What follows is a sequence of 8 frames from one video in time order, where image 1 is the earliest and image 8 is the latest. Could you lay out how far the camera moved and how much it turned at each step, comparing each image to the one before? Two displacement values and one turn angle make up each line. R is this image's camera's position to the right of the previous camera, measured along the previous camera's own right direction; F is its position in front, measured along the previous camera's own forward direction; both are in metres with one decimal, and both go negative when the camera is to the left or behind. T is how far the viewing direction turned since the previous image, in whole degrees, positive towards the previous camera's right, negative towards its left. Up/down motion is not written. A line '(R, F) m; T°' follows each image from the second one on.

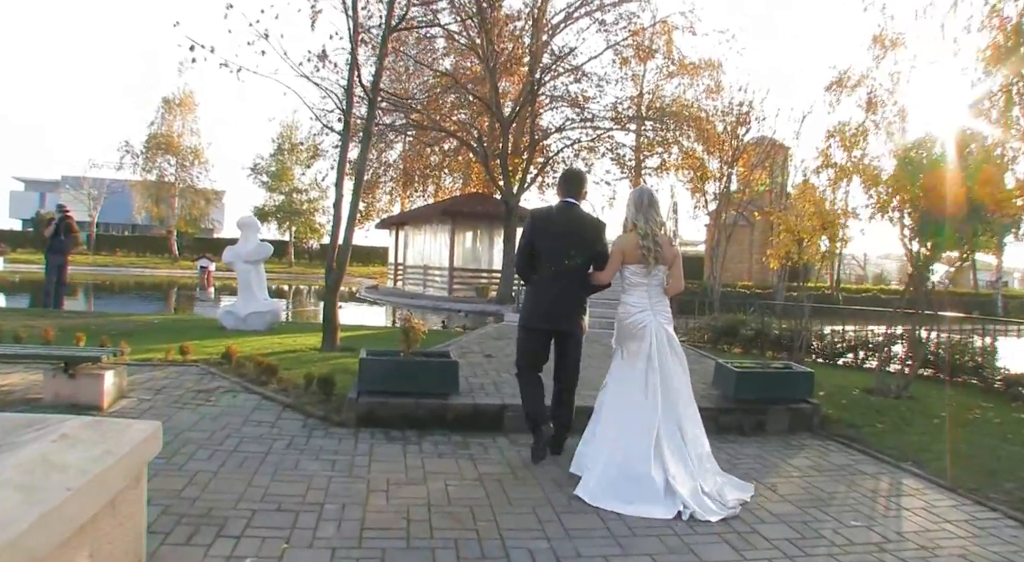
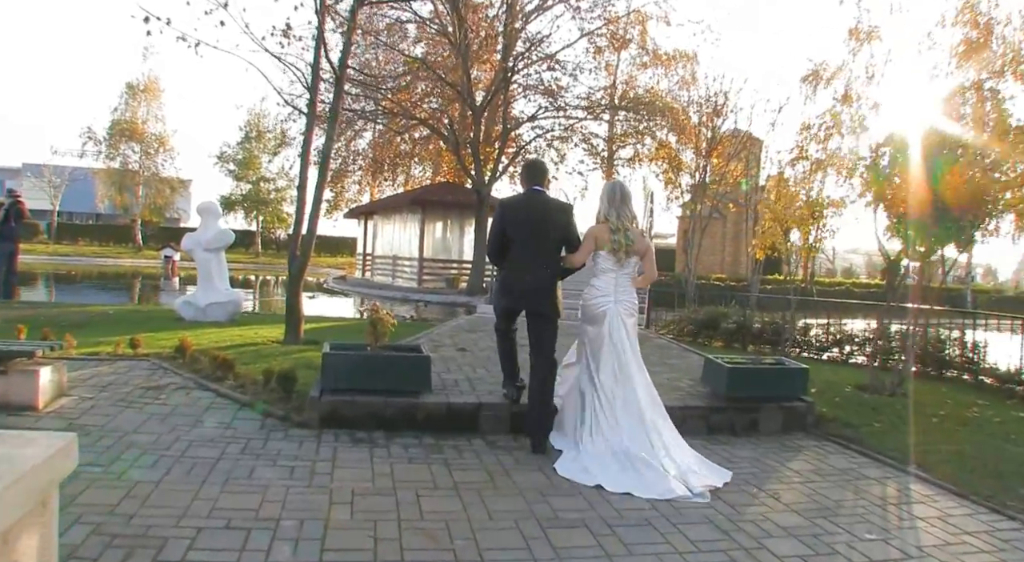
(0.0, +0.4) m; +3°
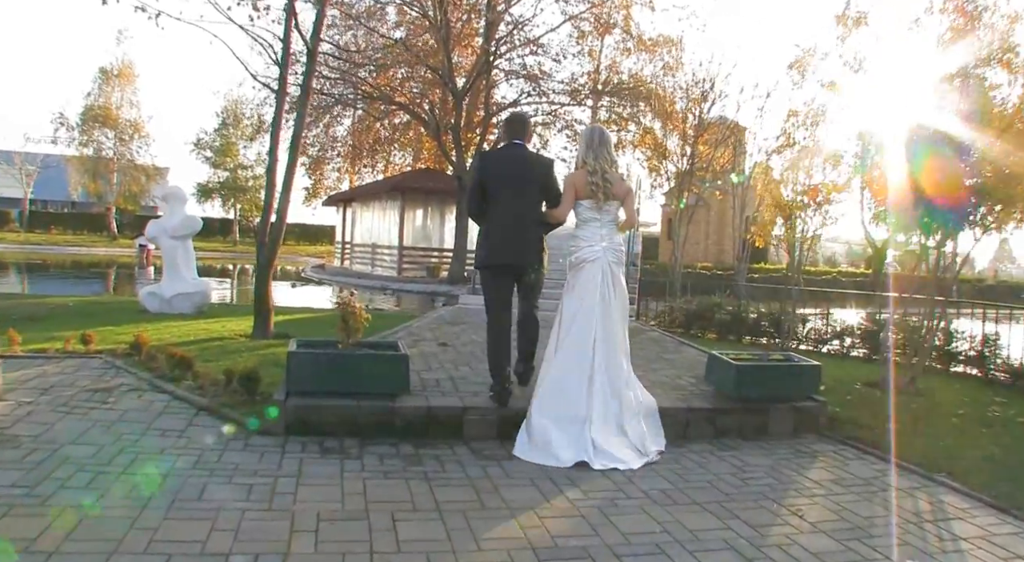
(0.0, +0.5) m; +2°
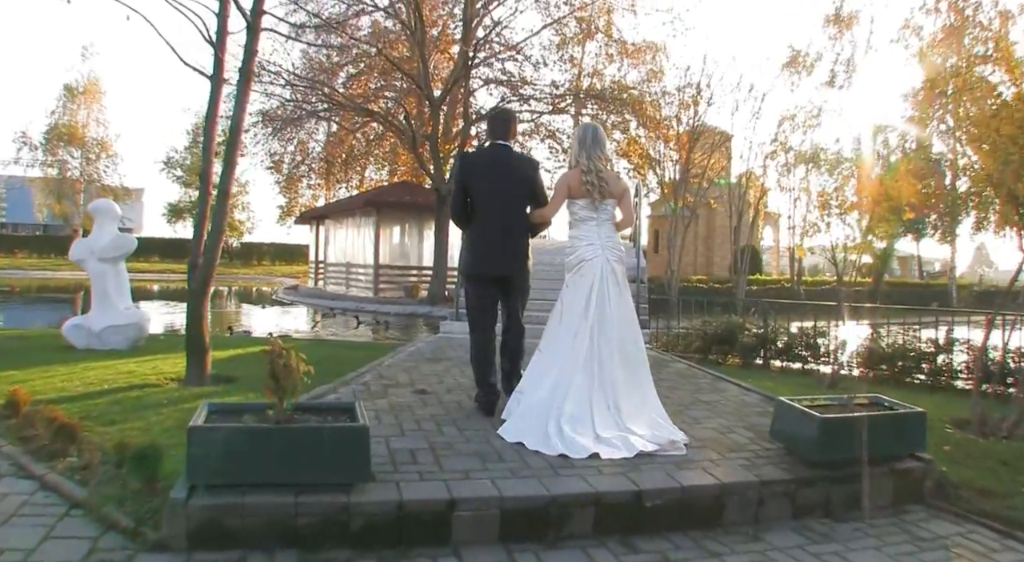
(-0.1, +1.2) m; +2°
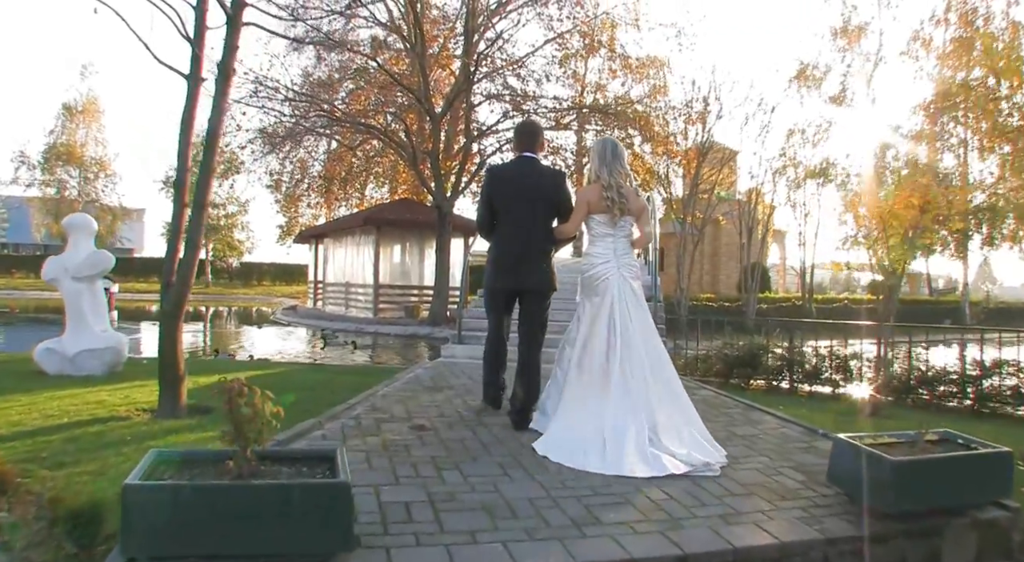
(-0.1, +0.5) m; 0°
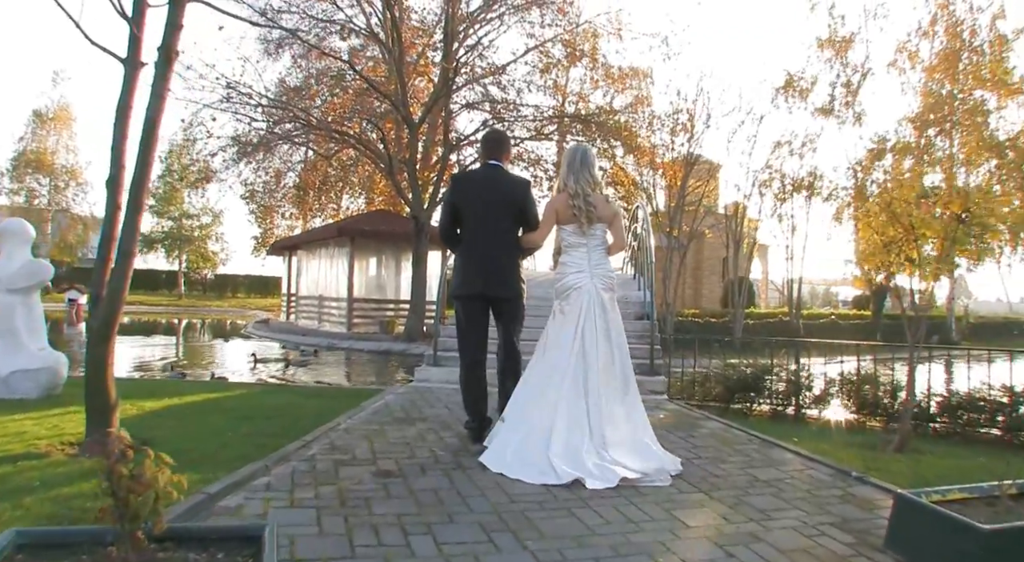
(0.0, +0.6) m; +2°
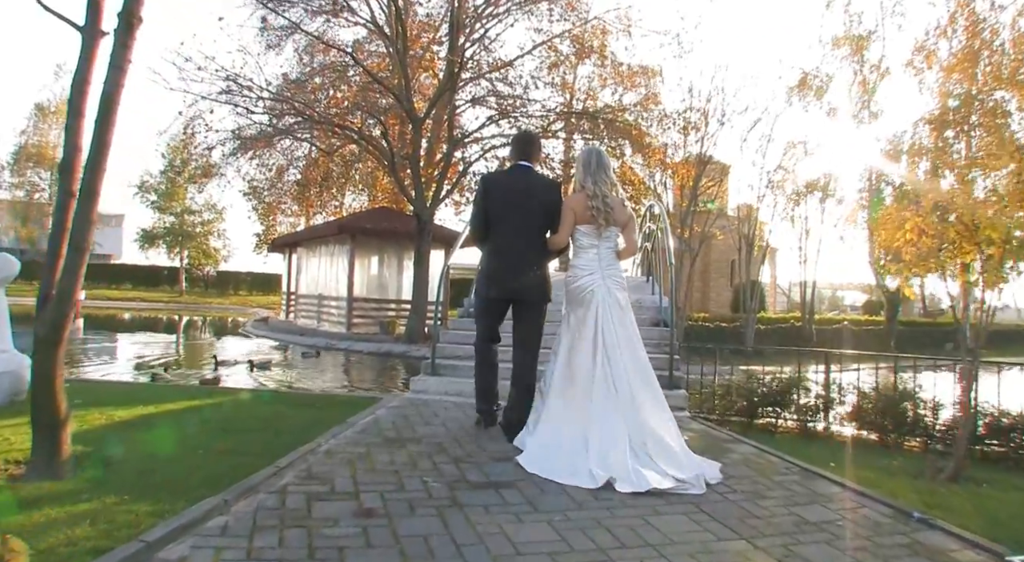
(0.0, +0.5) m; 0°
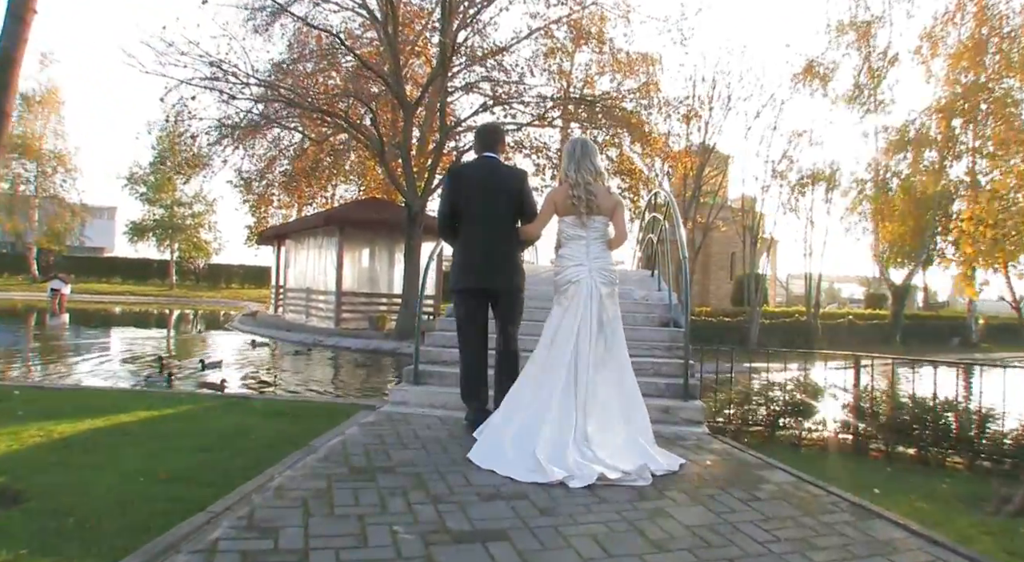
(0.0, +0.6) m; +1°
